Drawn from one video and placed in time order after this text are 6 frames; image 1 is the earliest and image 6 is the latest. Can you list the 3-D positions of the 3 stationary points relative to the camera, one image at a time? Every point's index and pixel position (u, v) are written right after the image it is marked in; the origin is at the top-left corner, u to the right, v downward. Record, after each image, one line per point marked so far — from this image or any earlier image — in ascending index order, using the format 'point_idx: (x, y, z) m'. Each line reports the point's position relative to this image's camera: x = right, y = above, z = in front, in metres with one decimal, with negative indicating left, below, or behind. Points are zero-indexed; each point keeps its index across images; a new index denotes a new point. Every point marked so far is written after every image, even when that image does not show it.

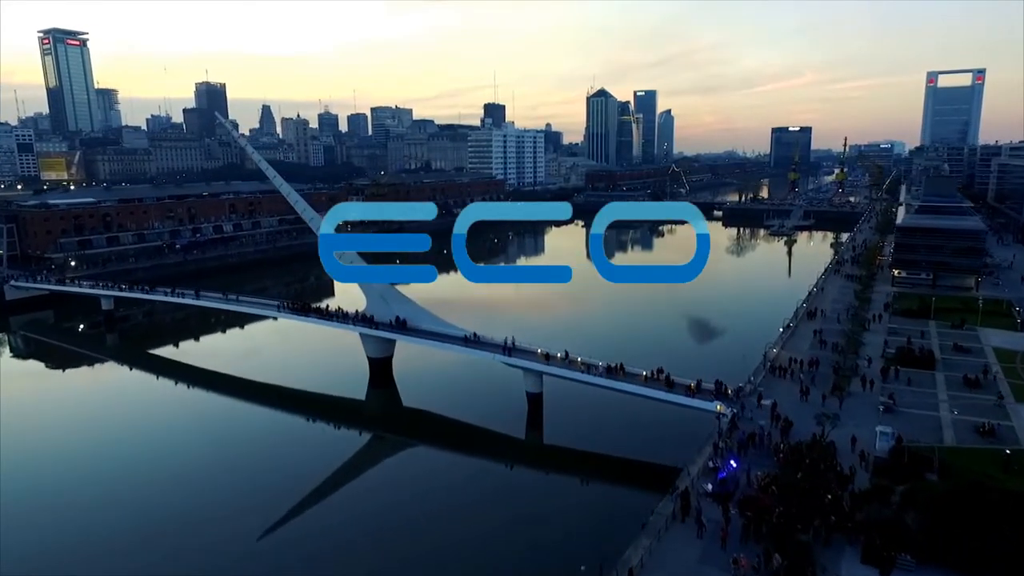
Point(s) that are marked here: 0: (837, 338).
0: (+8.7, -1.4, +17.1) m
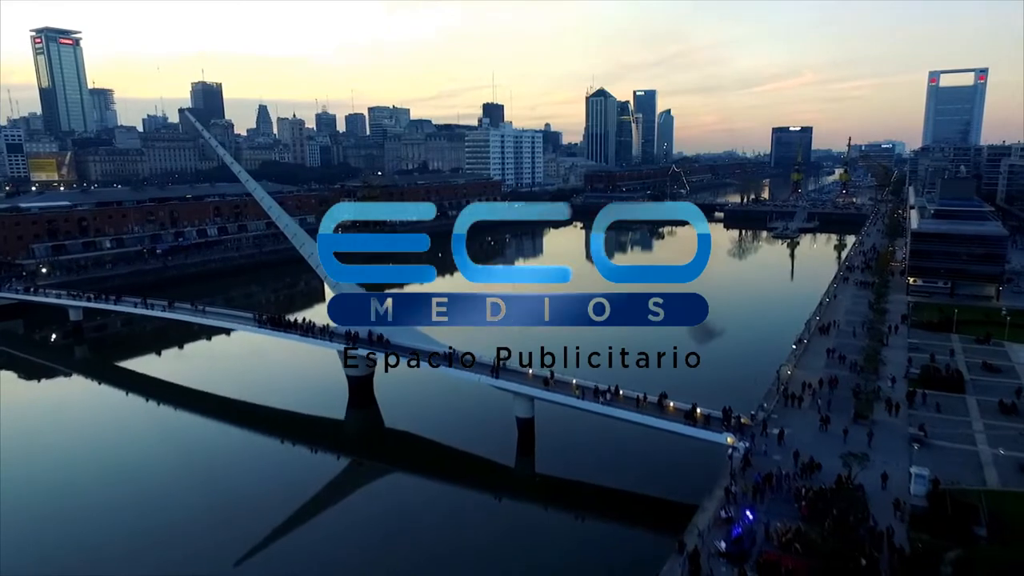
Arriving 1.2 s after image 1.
0: (+8.5, -1.7, +15.8) m
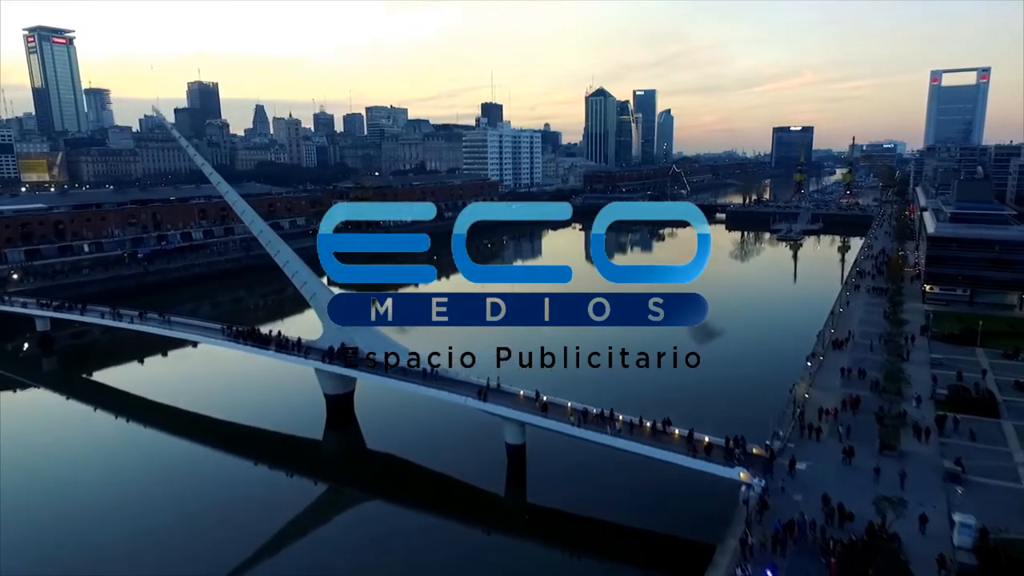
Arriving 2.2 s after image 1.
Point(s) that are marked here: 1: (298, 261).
0: (+8.3, -1.9, +14.5) m
1: (-5.7, +0.9, +16.4) m
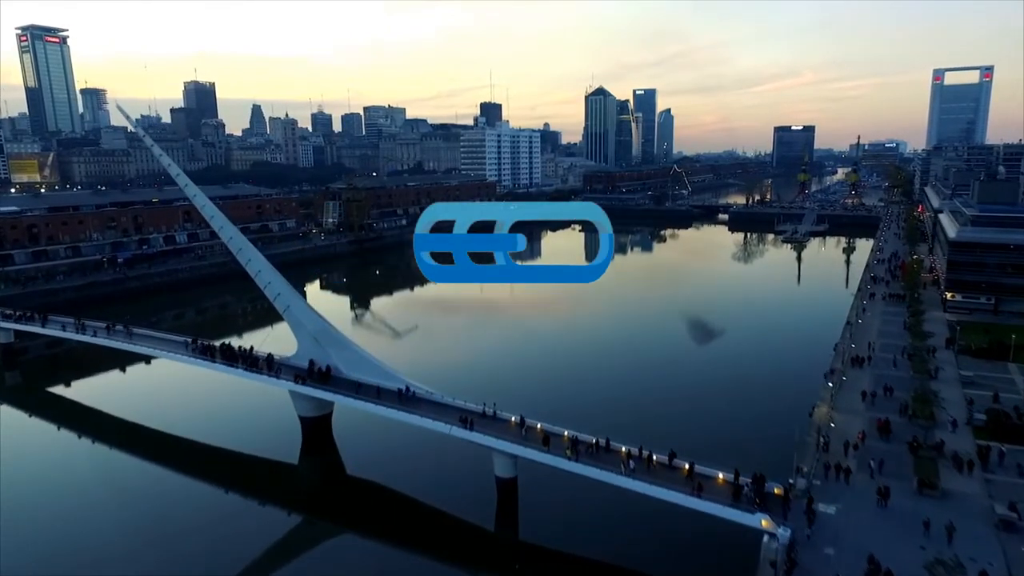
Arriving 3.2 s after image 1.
0: (+8.1, -2.2, +13.2) m
1: (-5.9, +0.7, +15.1) m
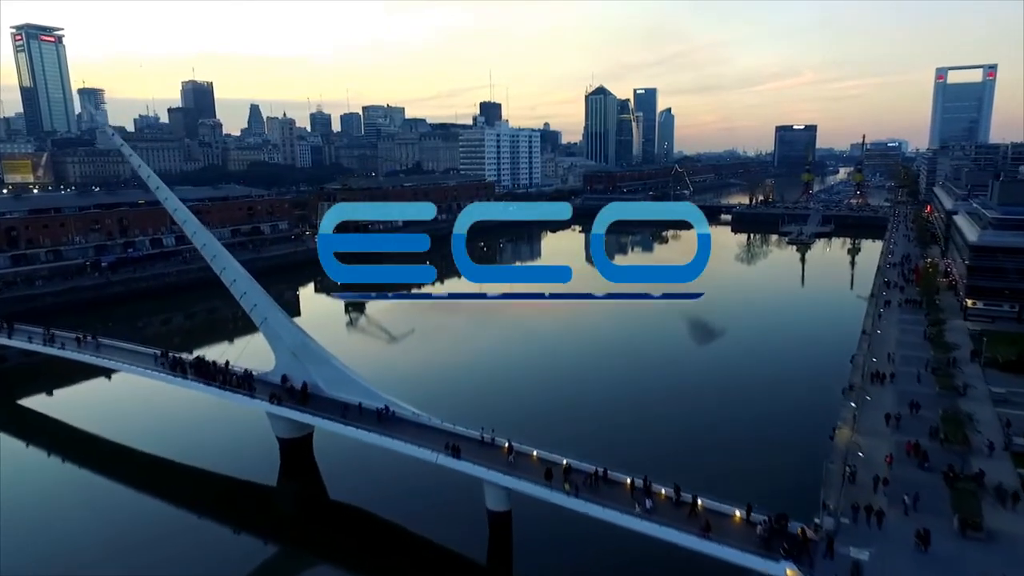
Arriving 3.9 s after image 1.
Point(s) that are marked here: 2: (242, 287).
0: (+8.0, -2.4, +12.2) m
1: (-6.0, +0.4, +14.0) m
2: (-5.8, 0.0, +13.6) m
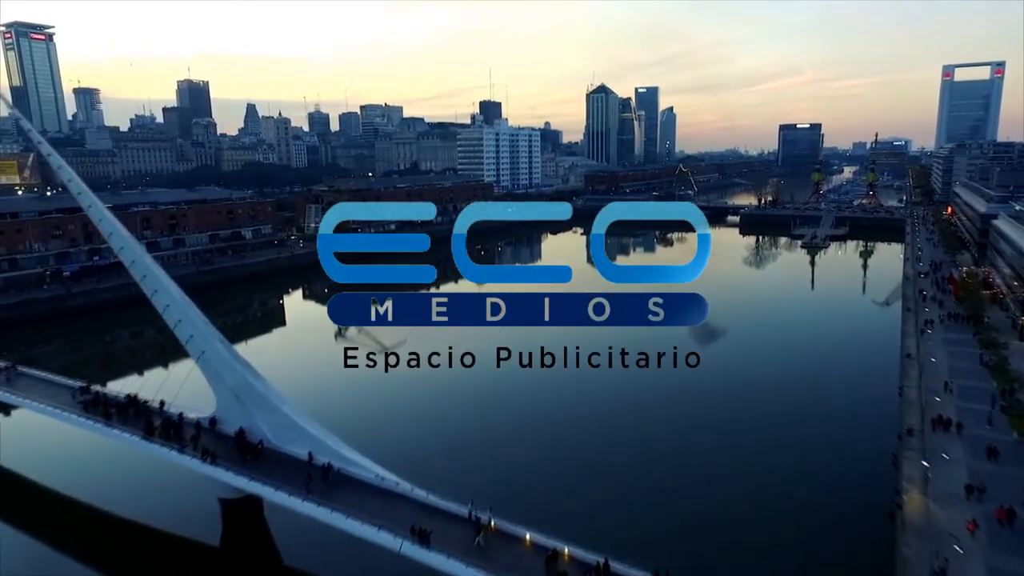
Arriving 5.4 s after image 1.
0: (+7.8, -2.8, +9.9) m
1: (-6.1, 0.0, +11.8) m
2: (-5.9, -0.4, +11.4) m
